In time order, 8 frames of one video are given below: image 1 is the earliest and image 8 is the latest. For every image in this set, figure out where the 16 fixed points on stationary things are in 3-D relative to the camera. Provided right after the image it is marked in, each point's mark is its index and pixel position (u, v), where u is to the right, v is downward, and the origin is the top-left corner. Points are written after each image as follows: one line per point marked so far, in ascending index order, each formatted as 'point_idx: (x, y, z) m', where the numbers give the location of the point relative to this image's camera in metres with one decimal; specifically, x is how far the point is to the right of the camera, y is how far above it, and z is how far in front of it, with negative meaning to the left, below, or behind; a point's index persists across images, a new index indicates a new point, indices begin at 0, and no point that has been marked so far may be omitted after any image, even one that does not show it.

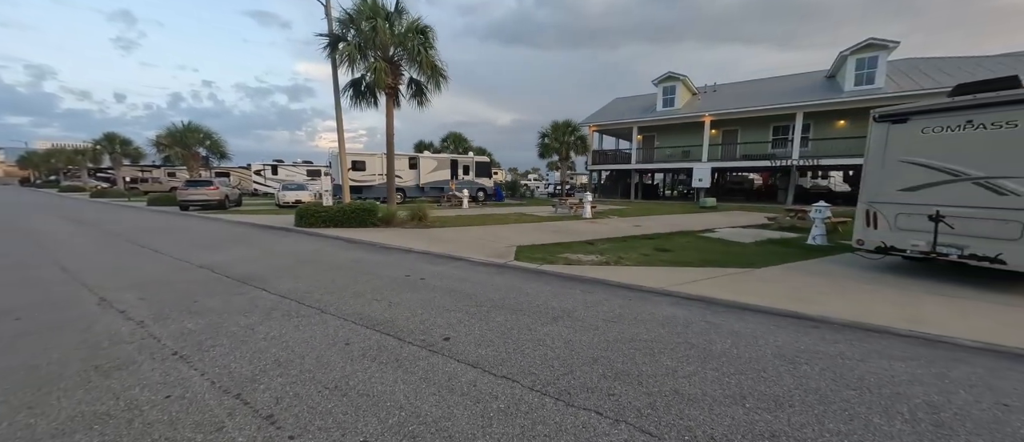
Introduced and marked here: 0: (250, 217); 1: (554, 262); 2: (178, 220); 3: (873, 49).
0: (-9.2, +0.1, +15.1) m
1: (+0.8, -0.8, +7.7) m
2: (-11.0, 0.0, +14.1) m
3: (+15.9, +7.5, +18.8) m
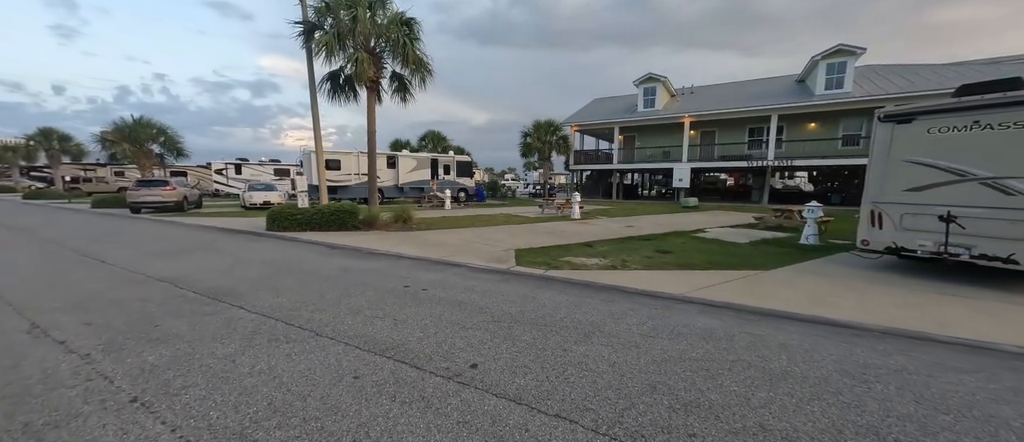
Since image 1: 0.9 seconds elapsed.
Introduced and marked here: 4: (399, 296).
0: (-9.7, 0.0, +13.9) m
1: (+0.8, -0.8, +7.2) m
2: (-11.4, -0.1, +12.8) m
3: (+15.1, +7.5, +19.4) m
4: (-1.3, -0.9, +5.1) m
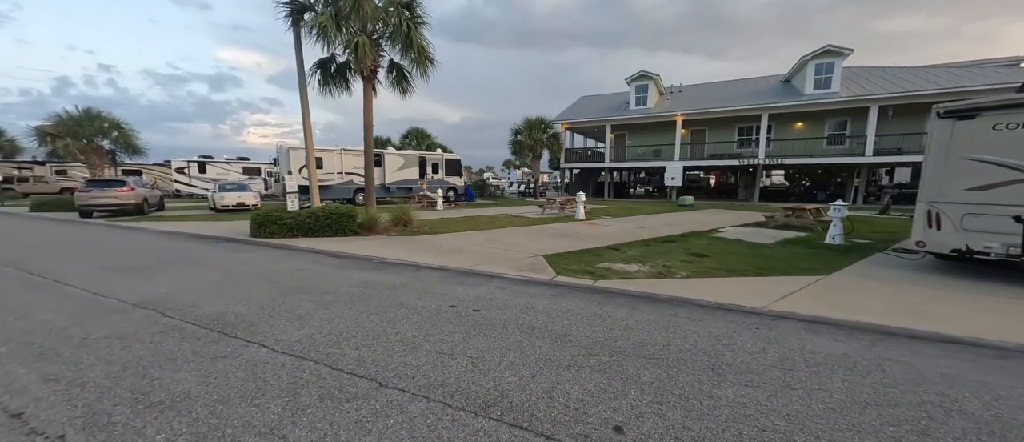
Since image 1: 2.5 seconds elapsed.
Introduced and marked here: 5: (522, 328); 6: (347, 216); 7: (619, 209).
0: (-9.6, -0.1, +12.3) m
1: (+1.4, -0.9, +6.5) m
2: (-11.2, -0.2, +11.1) m
3: (+14.7, +7.6, +19.6) m
4: (-0.6, -1.0, +4.2) m
5: (+0.1, -1.0, +4.1) m
6: (-3.9, +0.1, +9.9) m
7: (+4.3, +0.5, +17.6) m
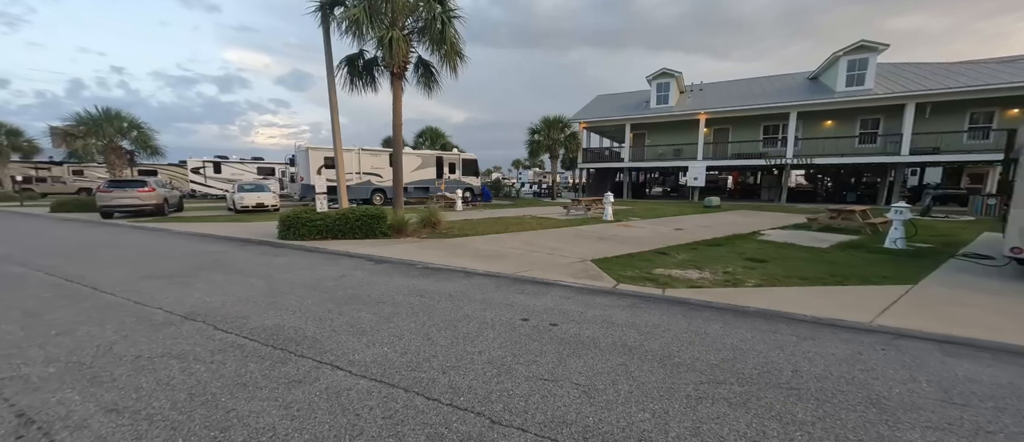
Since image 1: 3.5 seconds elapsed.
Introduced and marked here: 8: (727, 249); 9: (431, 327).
0: (-8.7, -0.1, +12.0) m
1: (+2.2, -0.9, +6.0) m
2: (-10.3, -0.3, +10.8) m
3: (+15.6, +7.6, +19.0) m
4: (+0.2, -1.0, +3.7) m
5: (+0.9, -1.1, +3.6) m
6: (-3.0, +0.1, +9.5) m
7: (+5.3, +0.4, +17.1) m
8: (+4.5, -0.6, +9.0) m
9: (-0.8, -1.0, +4.0) m
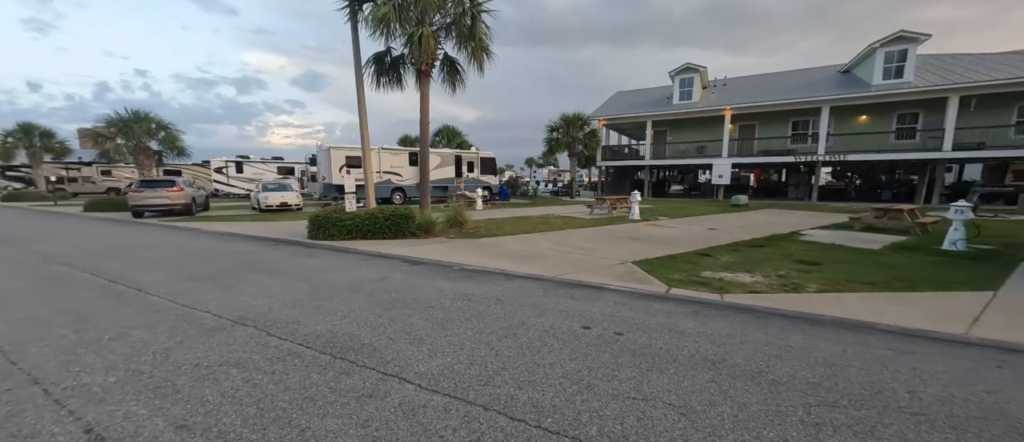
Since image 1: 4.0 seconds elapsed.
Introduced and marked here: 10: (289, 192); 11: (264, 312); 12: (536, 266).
0: (-7.9, -0.1, +11.9) m
1: (+2.8, -0.9, +5.7) m
2: (-9.6, -0.2, +10.8) m
3: (+16.6, +7.6, +18.3) m
4: (+0.8, -1.1, +3.5) m
5: (+1.4, -1.1, +3.3) m
6: (-2.3, +0.1, +9.3) m
7: (+6.2, +0.5, +16.6) m
8: (+5.2, -0.6, +8.6) m
9: (-0.2, -1.0, +3.8) m
10: (-8.4, +1.1, +16.1) m
11: (-2.5, -0.9, +4.2) m
12: (+0.4, -0.7, +7.0) m
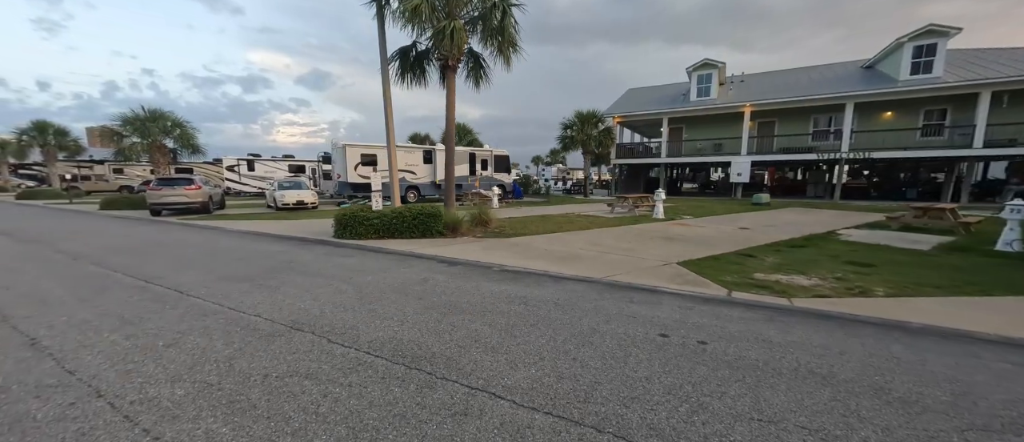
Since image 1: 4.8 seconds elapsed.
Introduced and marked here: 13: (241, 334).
0: (-7.2, -0.1, +11.7) m
1: (+3.5, -0.9, +5.4) m
2: (-8.9, -0.2, +10.6) m
3: (+17.3, +7.6, +17.8) m
4: (+1.4, -1.1, +3.2) m
5: (+2.1, -1.1, +3.0) m
6: (-1.6, +0.1, +9.1) m
7: (+6.9, +0.5, +16.3) m
8: (+5.9, -0.6, +8.3) m
9: (+0.4, -1.0, +3.5) m
10: (-7.7, +1.1, +15.9) m
11: (-1.8, -0.9, +4.0) m
12: (+1.1, -0.7, +6.7) m
13: (-2.2, -0.9, +3.4) m
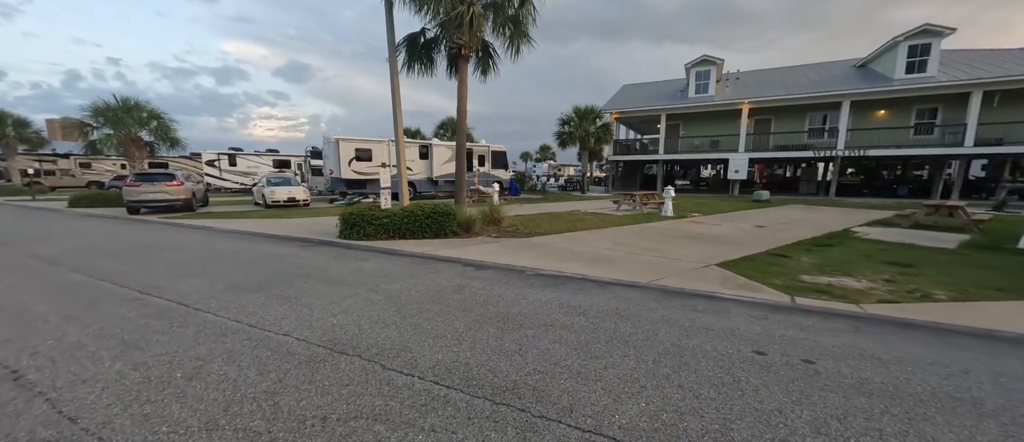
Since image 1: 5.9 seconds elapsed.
0: (-7.0, 0.0, +10.9) m
1: (+4.0, -0.9, +5.0) m
2: (-8.6, -0.2, +9.7) m
3: (+17.3, +7.8, +18.0) m
4: (+2.0, -1.1, +2.8) m
5: (+2.7, -1.1, +2.6) m
6: (-1.3, +0.1, +8.5) m
7: (+6.9, +0.6, +16.1) m
8: (+6.3, -0.5, +8.1) m
9: (+1.0, -1.0, +3.1) m
10: (-7.6, +1.2, +15.1) m
11: (-1.3, -0.9, +3.4) m
12: (+1.5, -0.7, +6.3) m
13: (-1.6, -1.0, +2.8) m
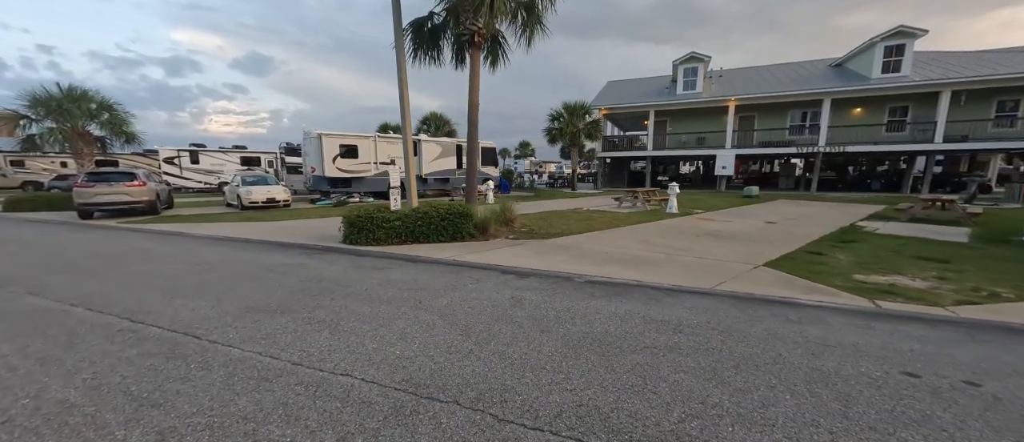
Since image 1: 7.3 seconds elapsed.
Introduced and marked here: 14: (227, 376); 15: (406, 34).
0: (-6.7, -0.1, +9.8) m
1: (+4.7, -0.9, +4.7) m
2: (-8.3, -0.3, +8.5) m
3: (+16.8, +8.1, +18.6) m
4: (+2.8, -1.1, +2.3) m
5: (+3.5, -1.1, +2.2) m
6: (-0.9, +0.1, +7.8) m
7: (+6.7, +0.7, +16.0) m
8: (+6.7, -0.5, +7.9) m
9: (+1.8, -1.1, +2.5) m
10: (-7.7, +1.1, +13.9) m
11: (-0.5, -1.0, +2.7) m
12: (+2.1, -0.7, +5.8) m
13: (-0.8, -1.0, +2.1) m
14: (-1.7, -1.0, +2.5) m
15: (-2.3, +3.8, +8.7) m
